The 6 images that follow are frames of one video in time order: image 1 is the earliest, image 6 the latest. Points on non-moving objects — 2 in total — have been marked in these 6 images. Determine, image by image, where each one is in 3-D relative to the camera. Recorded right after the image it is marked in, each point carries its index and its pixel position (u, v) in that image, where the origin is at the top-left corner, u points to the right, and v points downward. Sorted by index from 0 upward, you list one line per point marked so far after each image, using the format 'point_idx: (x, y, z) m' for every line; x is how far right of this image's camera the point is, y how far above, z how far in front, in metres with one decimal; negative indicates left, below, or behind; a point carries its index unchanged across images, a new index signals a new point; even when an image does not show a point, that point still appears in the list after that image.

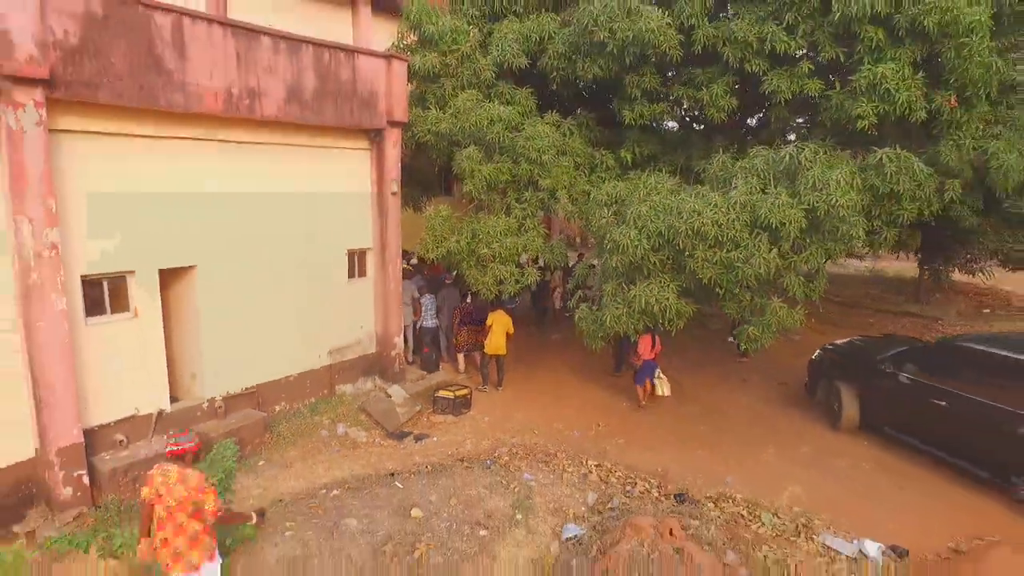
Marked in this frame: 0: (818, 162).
0: (+3.0, +1.2, +6.3) m
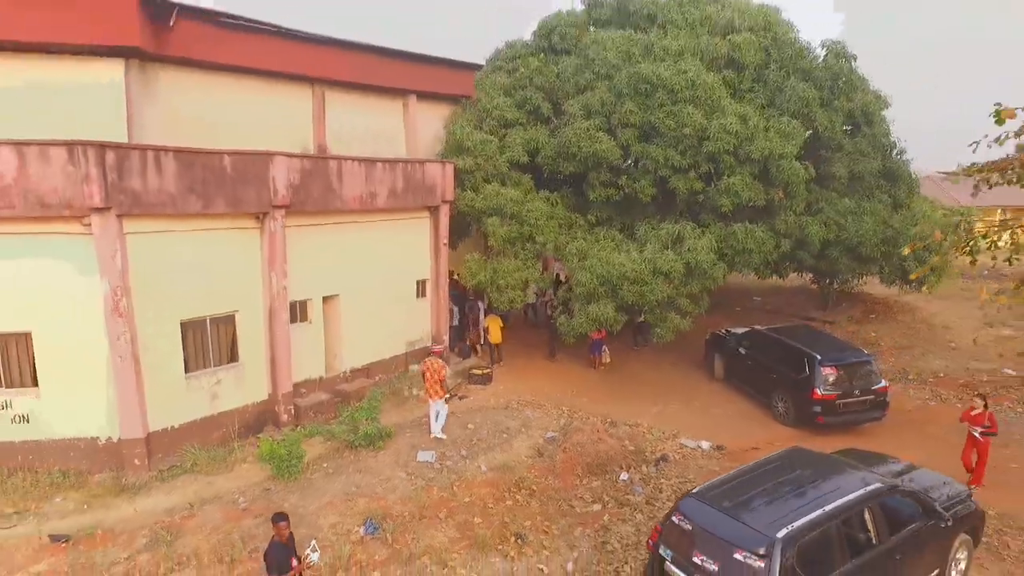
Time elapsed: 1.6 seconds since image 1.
0: (+3.1, +0.9, +10.9) m
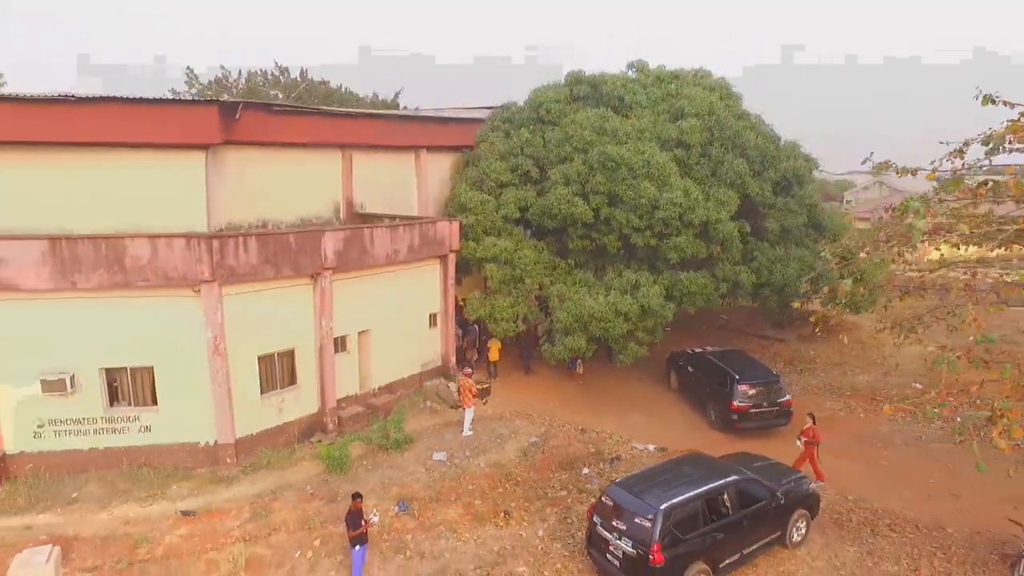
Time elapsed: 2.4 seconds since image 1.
0: (+3.0, +0.1, +13.9) m
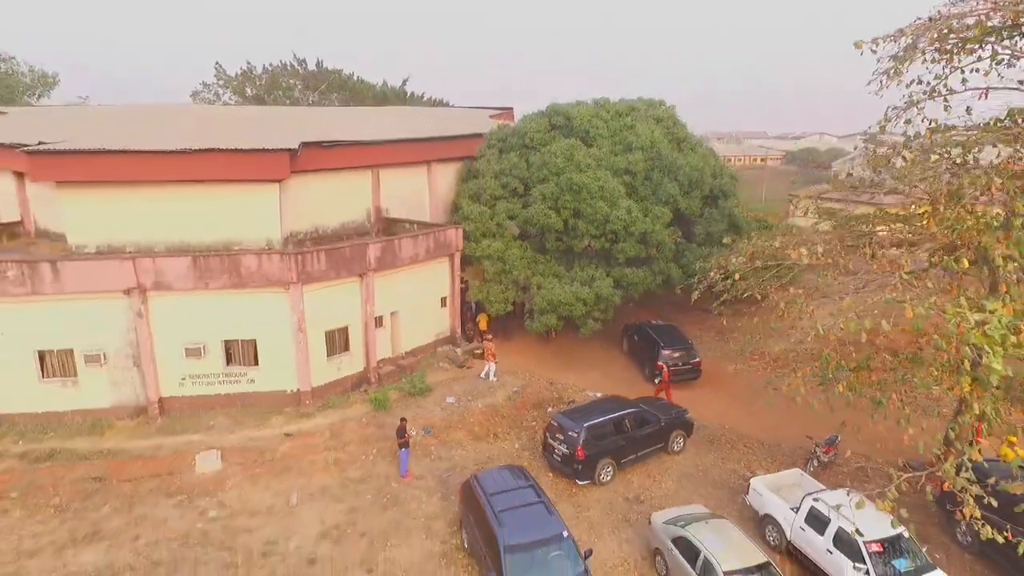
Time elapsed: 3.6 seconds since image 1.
0: (+2.7, +0.4, +18.9) m
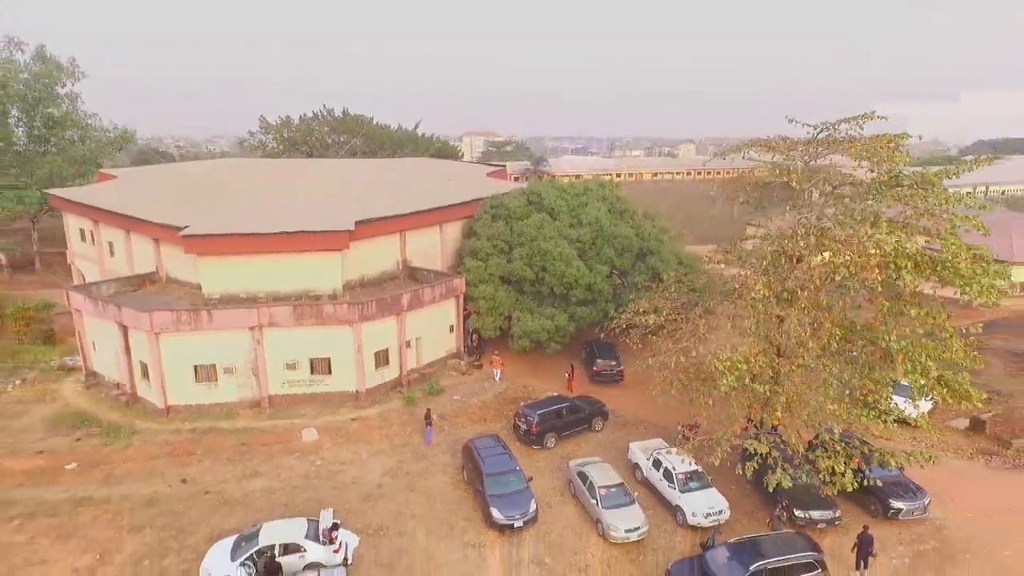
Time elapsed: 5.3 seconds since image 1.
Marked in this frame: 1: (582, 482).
0: (+2.1, -1.1, +27.4) m
1: (+2.0, -5.7, +18.3) m
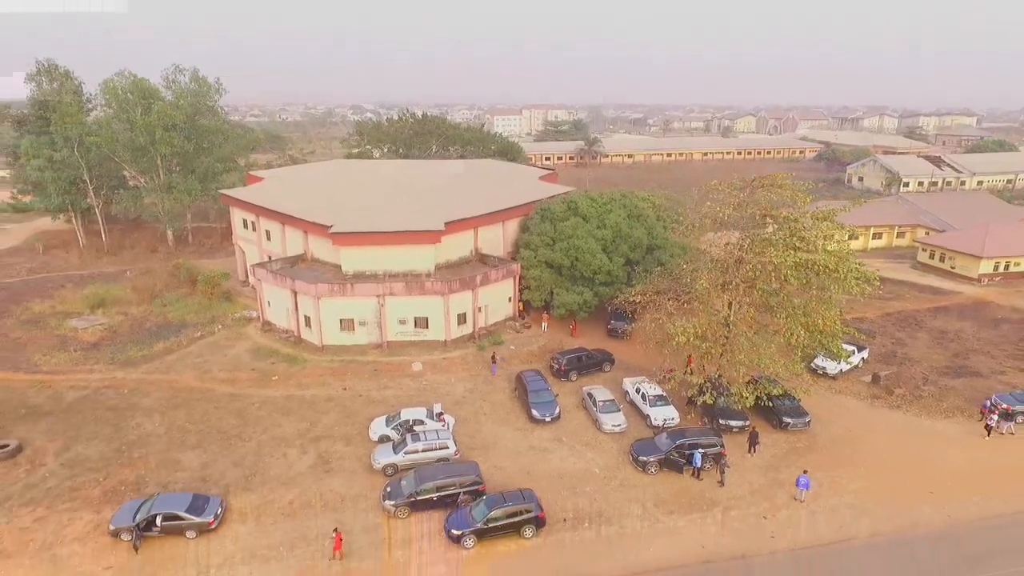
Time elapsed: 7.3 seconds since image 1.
0: (+4.6, -0.2, +38.2) m
1: (+3.6, -5.2, +29.4) m
